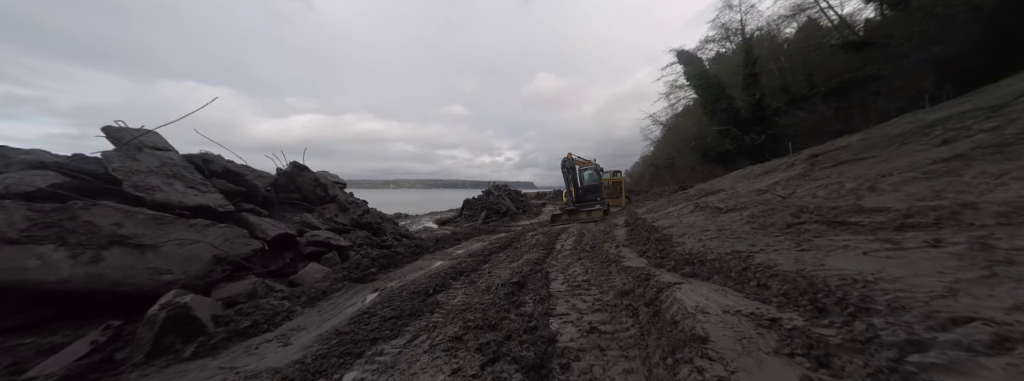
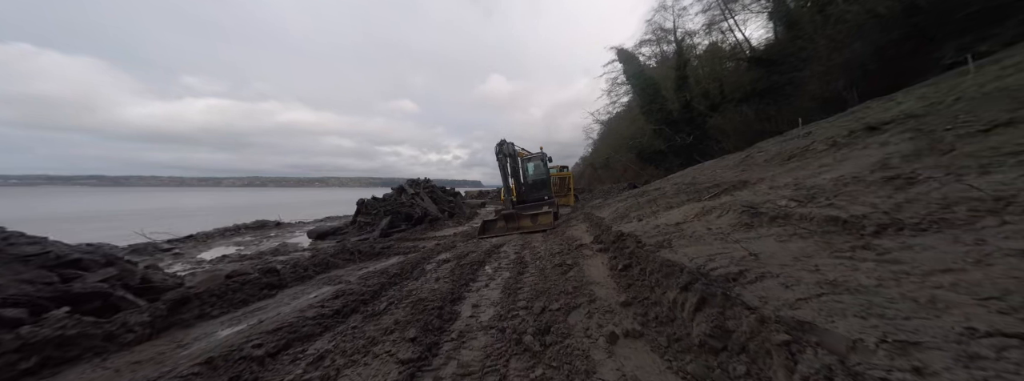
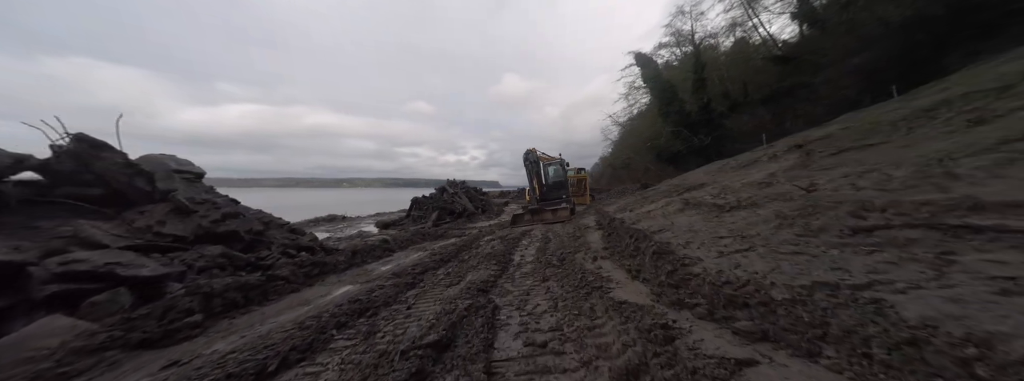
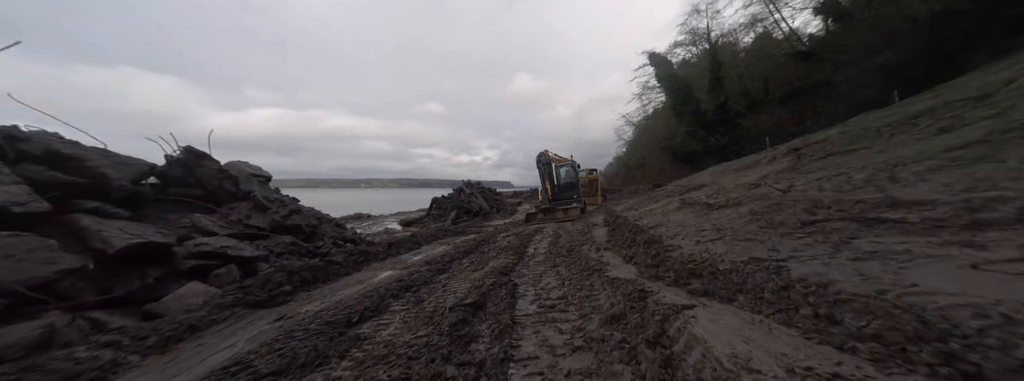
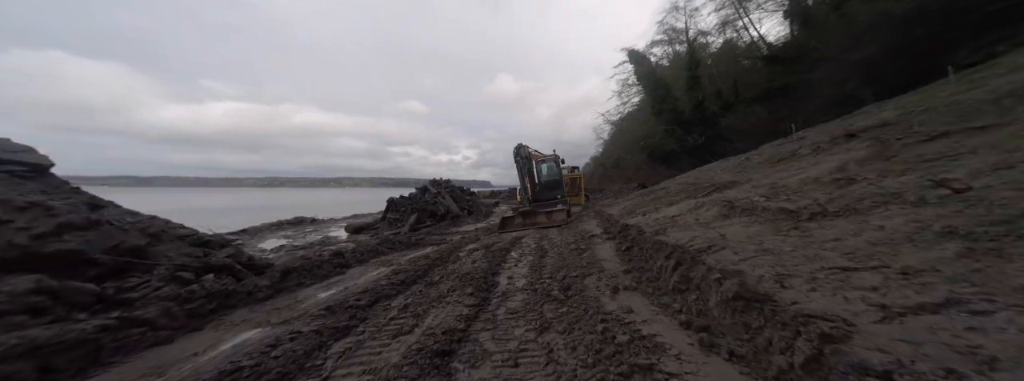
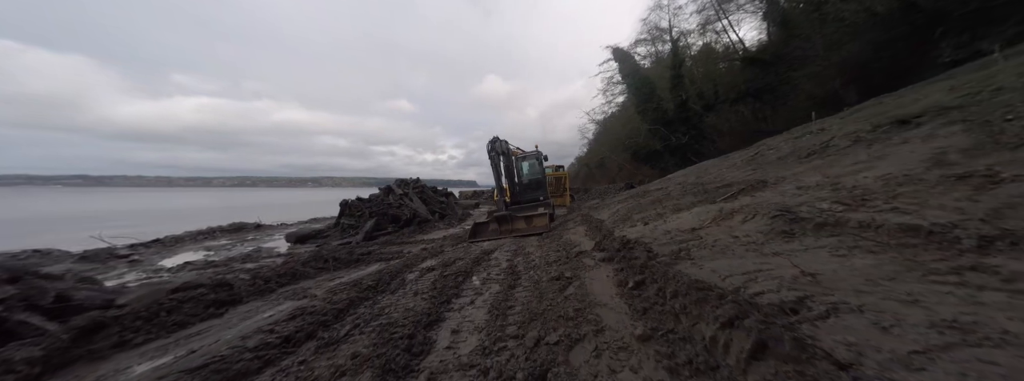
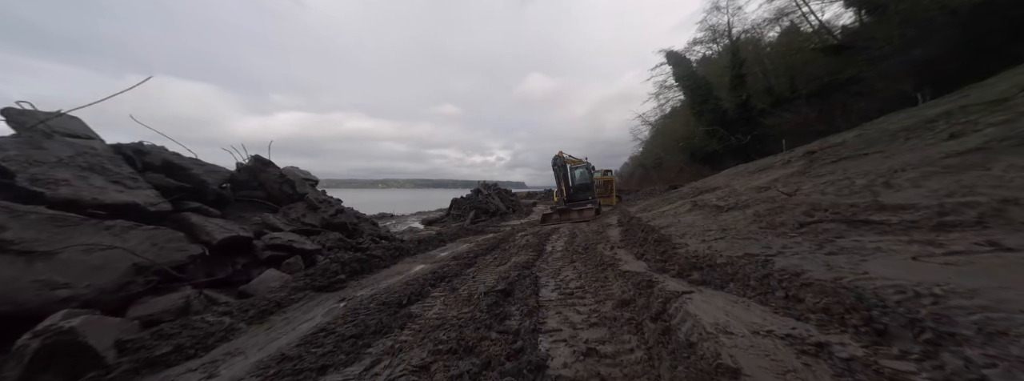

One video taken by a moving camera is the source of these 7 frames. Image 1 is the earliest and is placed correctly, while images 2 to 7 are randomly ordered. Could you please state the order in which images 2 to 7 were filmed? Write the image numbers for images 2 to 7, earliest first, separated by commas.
7, 4, 3, 5, 2, 6
